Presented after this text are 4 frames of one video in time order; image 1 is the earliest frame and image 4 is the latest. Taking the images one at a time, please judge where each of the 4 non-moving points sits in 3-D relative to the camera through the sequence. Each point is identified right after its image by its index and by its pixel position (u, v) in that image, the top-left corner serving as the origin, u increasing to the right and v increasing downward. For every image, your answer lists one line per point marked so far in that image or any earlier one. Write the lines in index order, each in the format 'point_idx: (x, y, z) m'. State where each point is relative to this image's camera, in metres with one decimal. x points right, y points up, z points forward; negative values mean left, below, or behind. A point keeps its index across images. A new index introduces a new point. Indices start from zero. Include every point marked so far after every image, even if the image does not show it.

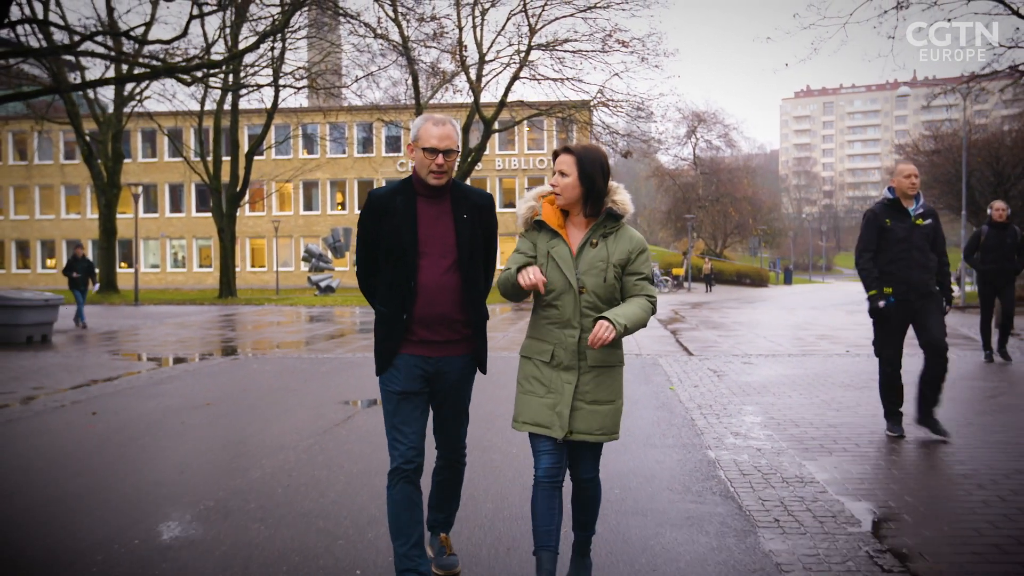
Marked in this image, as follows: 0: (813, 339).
0: (+5.2, -0.9, +14.9) m
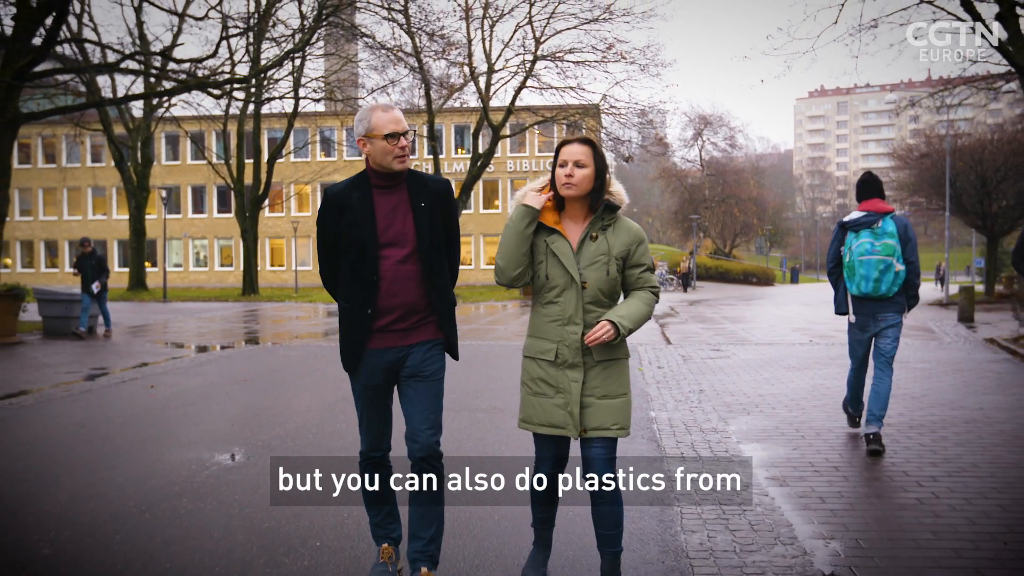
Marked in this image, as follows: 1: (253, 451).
0: (+5.2, -0.8, +16.3) m
1: (-2.0, -1.3, +6.5) m
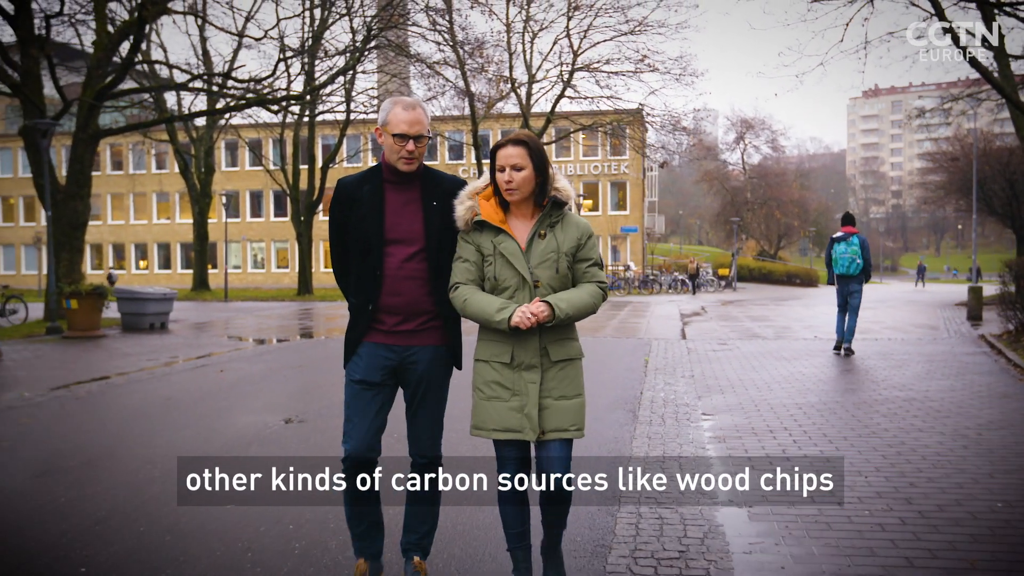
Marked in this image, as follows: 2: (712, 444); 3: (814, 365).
0: (+5.8, -0.8, +17.3) m
1: (-2.0, -1.2, +8.0) m
2: (+1.5, -1.2, +6.4) m
3: (+3.9, -1.0, +11.0) m
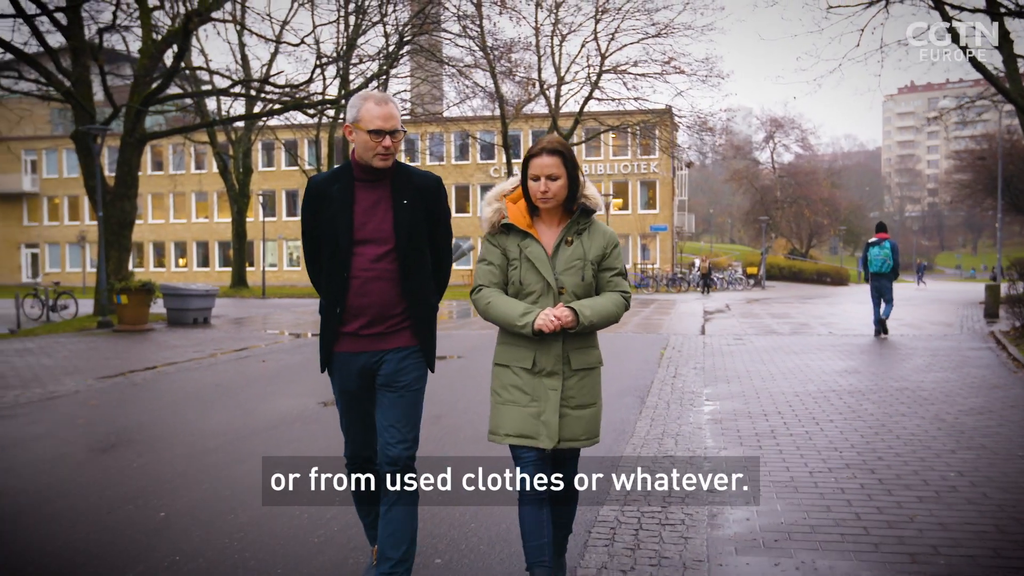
0: (+6.3, -0.8, +17.8) m
1: (-1.8, -1.2, +8.8) m
2: (+1.6, -1.1, +7.1) m
3: (+4.2, -0.9, +11.6) m
